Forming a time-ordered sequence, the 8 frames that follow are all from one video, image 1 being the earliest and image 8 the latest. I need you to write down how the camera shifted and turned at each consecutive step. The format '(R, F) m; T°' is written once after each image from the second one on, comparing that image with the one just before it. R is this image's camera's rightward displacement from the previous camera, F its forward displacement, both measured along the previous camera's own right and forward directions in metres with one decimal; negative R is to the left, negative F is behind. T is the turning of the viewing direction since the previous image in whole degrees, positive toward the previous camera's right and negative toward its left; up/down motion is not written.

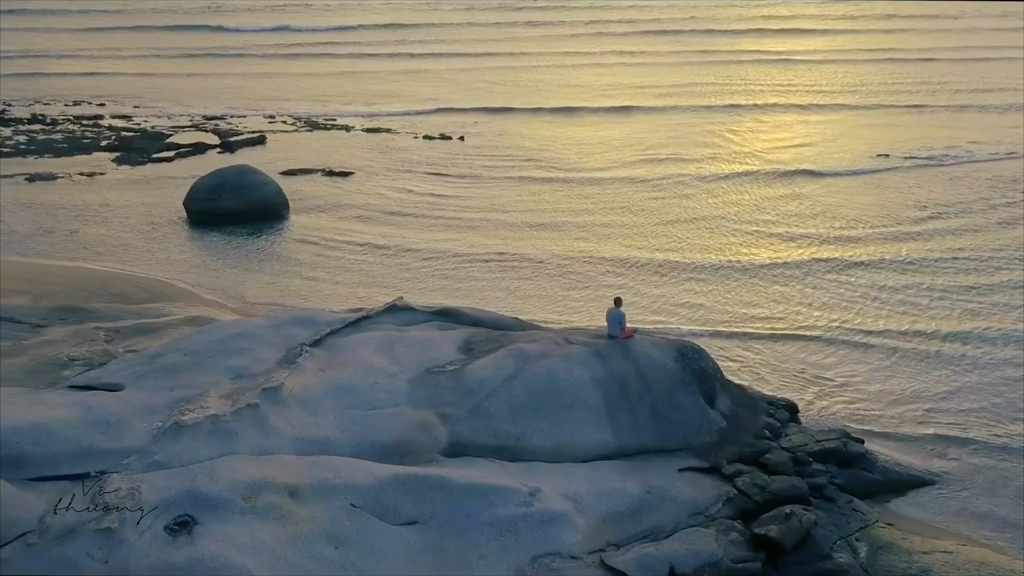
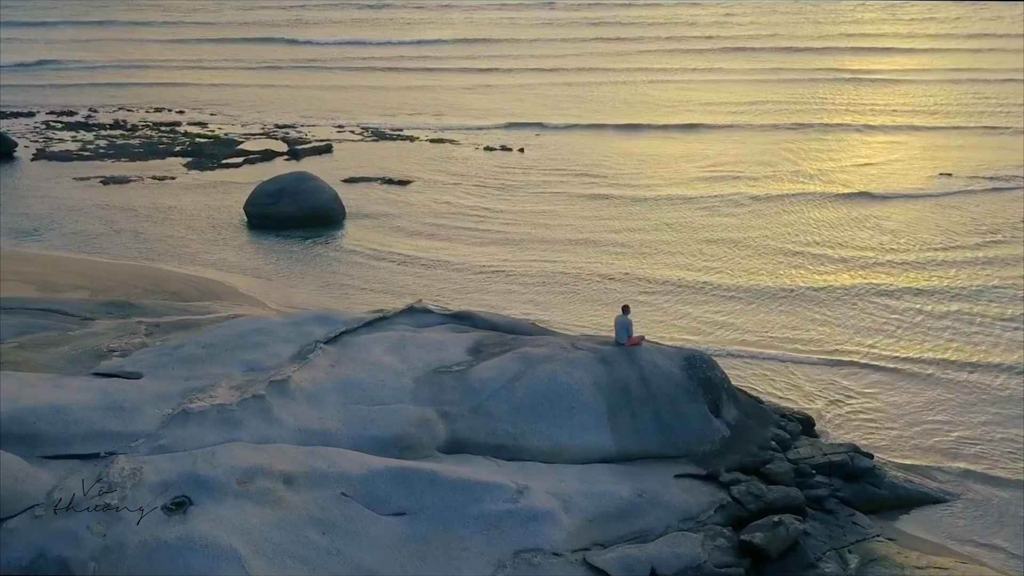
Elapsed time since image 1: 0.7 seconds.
(+0.6, -0.2) m; -4°
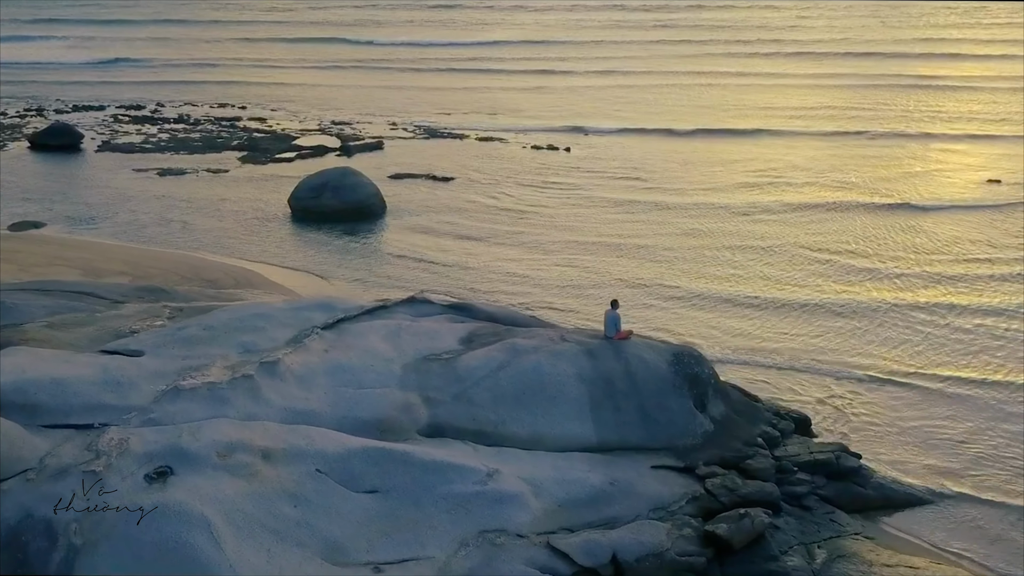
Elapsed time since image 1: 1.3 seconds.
(+0.7, -0.3) m; -4°
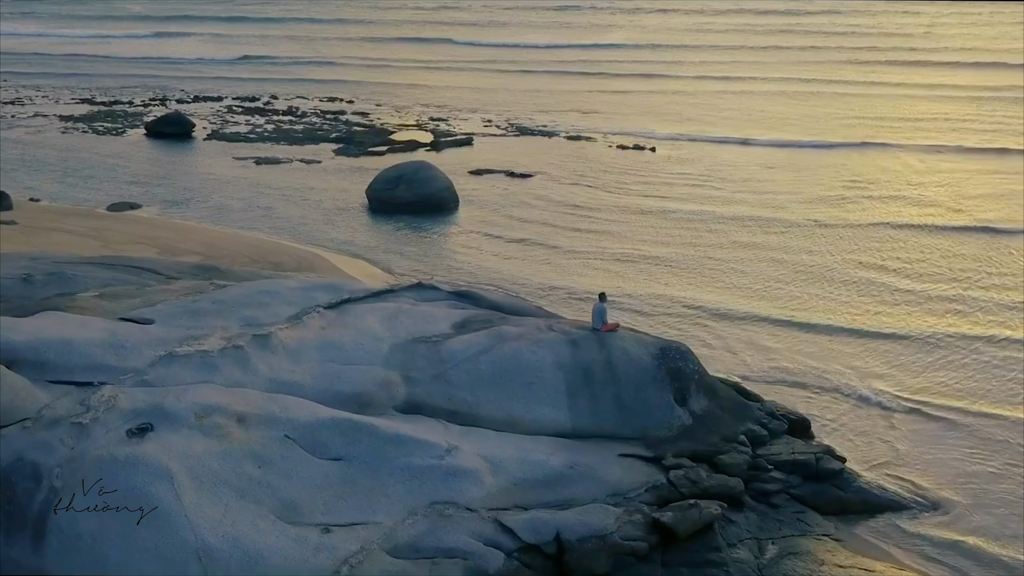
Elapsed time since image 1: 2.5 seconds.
(+1.3, -0.3) m; -7°
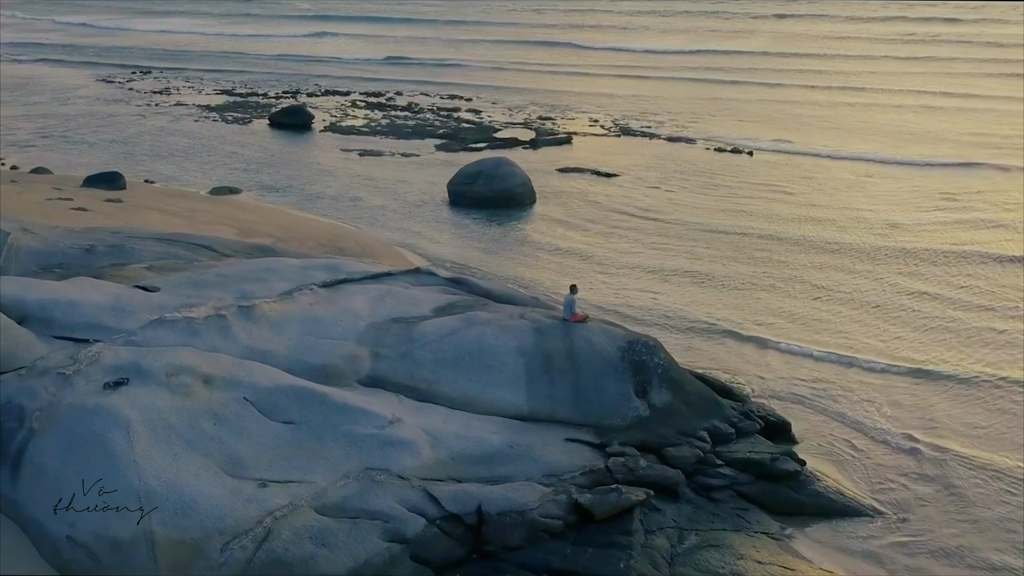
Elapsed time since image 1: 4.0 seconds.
(+1.8, -0.3) m; -9°
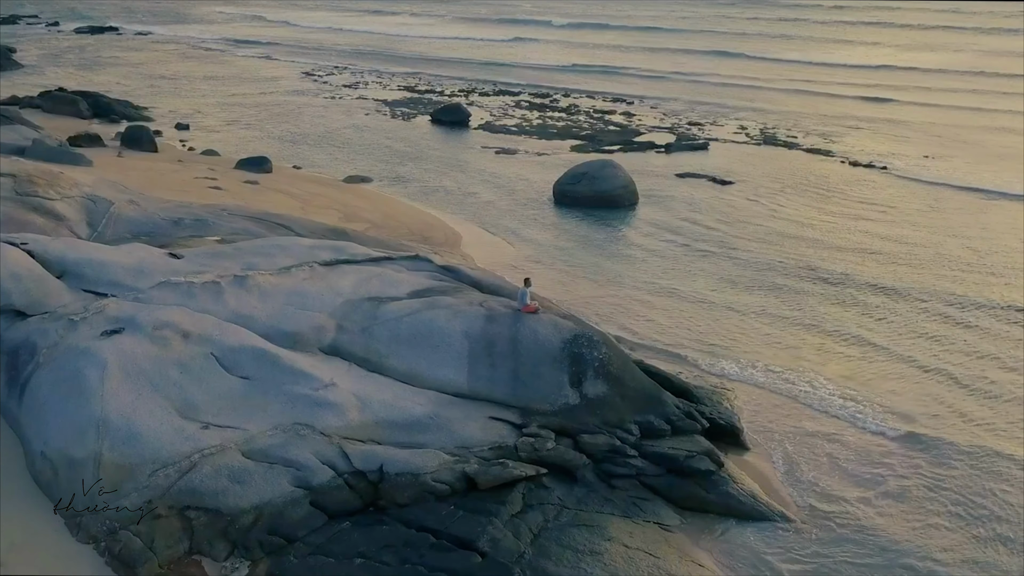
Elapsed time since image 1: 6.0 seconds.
(+2.9, -0.6) m; -13°
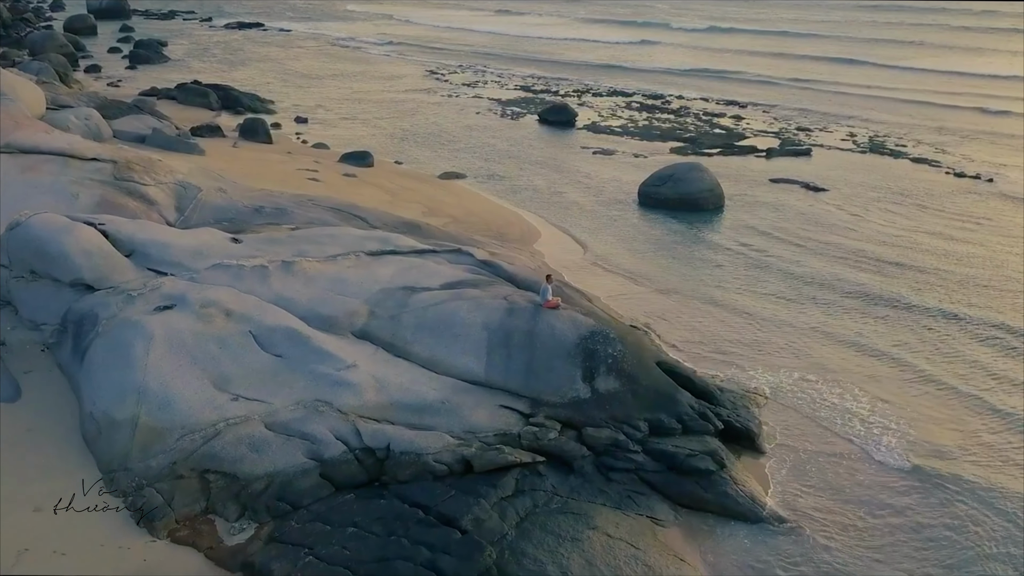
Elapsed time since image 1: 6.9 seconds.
(+1.3, -0.4) m; -7°
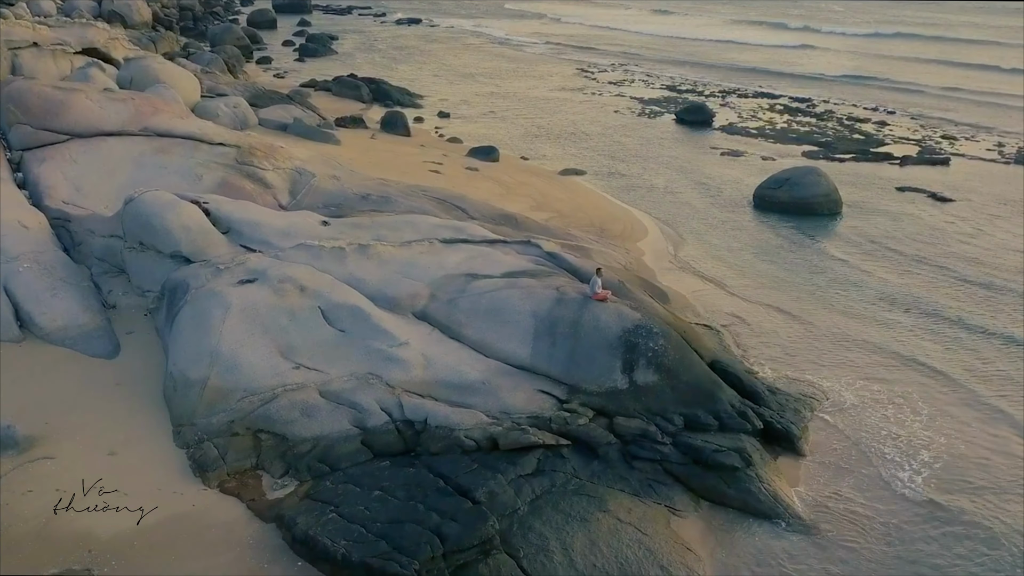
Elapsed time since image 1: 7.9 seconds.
(+1.4, -0.4) m; -9°
